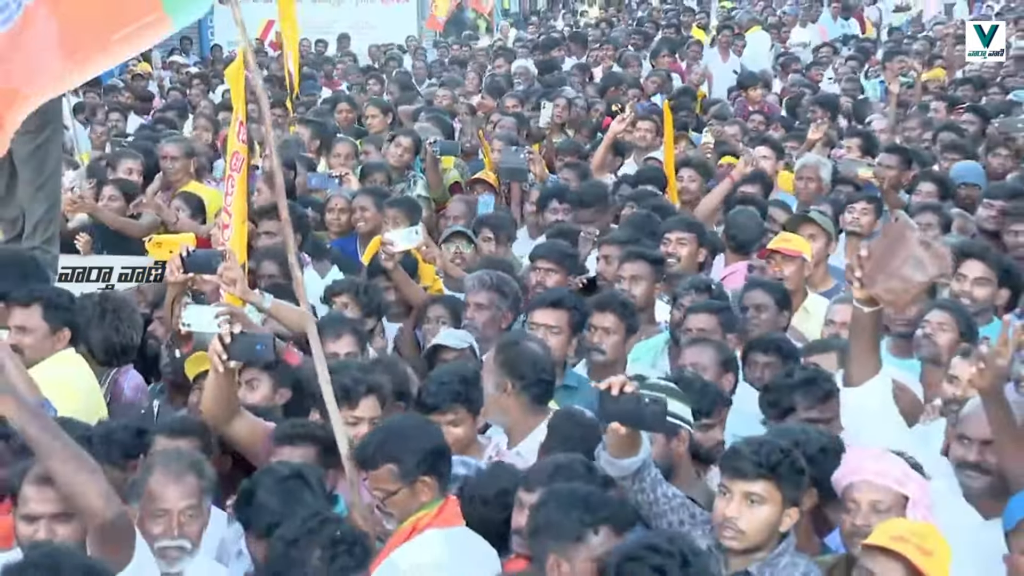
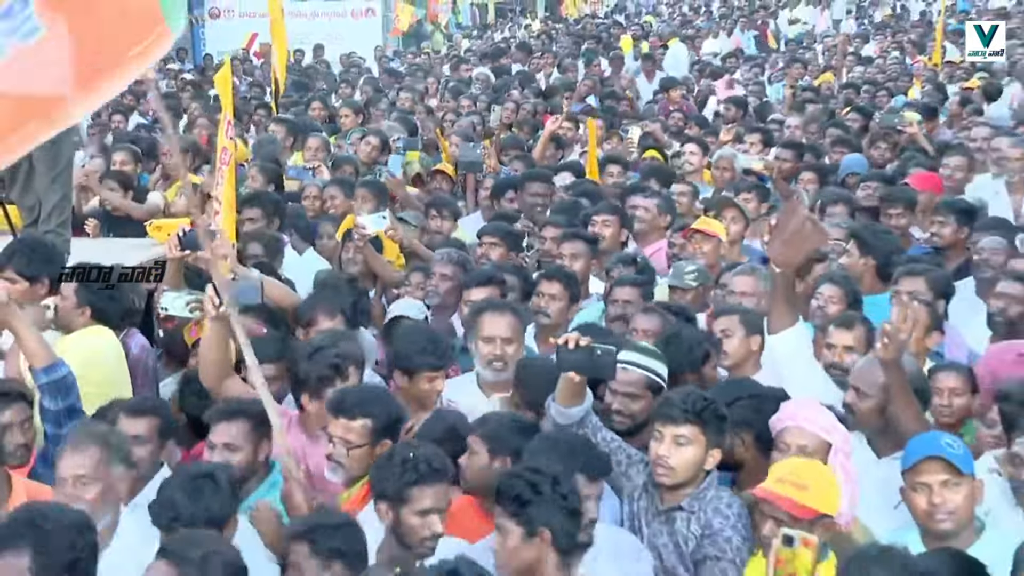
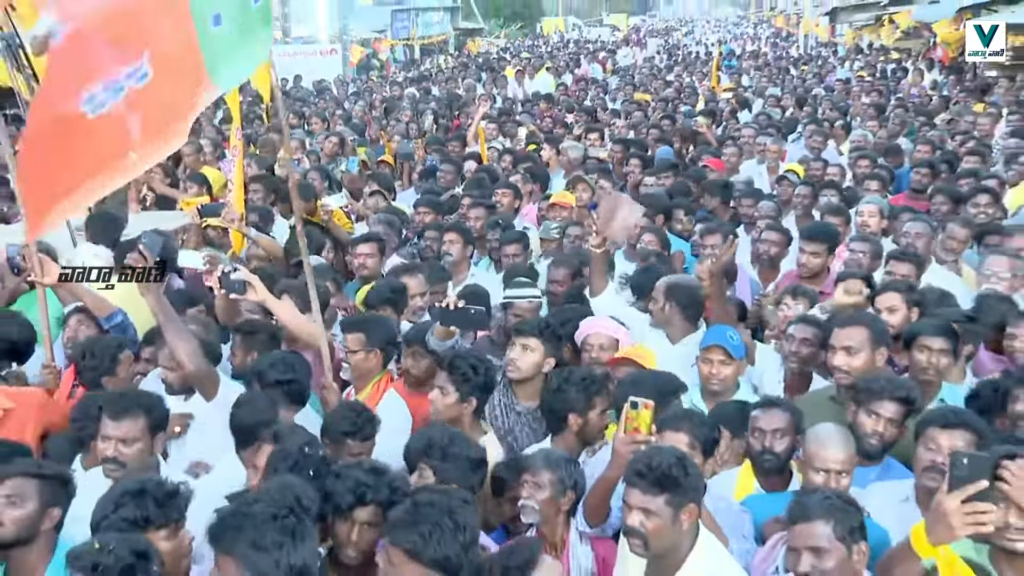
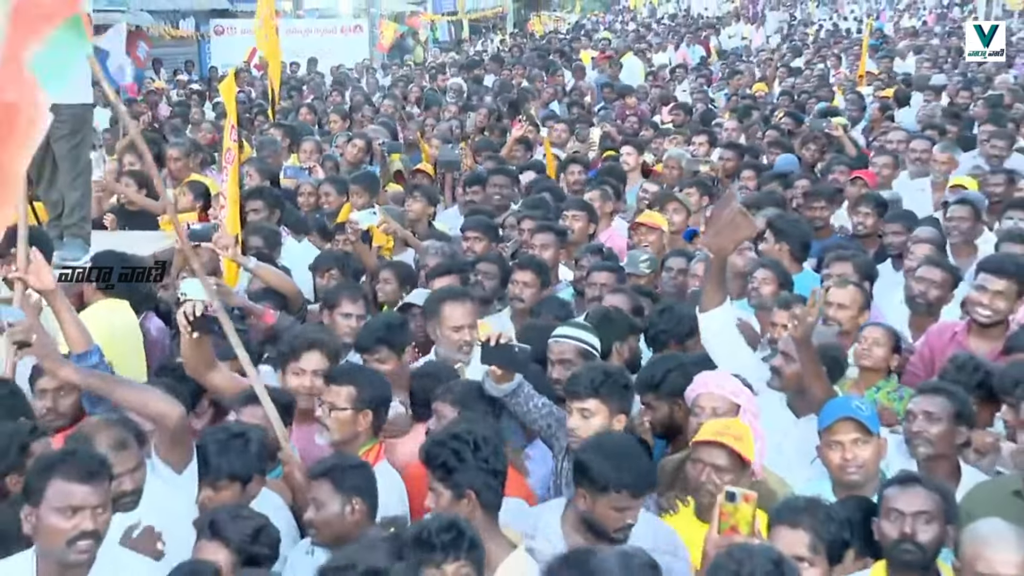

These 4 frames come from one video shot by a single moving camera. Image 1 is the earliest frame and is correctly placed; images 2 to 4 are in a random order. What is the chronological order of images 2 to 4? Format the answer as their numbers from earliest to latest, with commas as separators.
2, 4, 3
